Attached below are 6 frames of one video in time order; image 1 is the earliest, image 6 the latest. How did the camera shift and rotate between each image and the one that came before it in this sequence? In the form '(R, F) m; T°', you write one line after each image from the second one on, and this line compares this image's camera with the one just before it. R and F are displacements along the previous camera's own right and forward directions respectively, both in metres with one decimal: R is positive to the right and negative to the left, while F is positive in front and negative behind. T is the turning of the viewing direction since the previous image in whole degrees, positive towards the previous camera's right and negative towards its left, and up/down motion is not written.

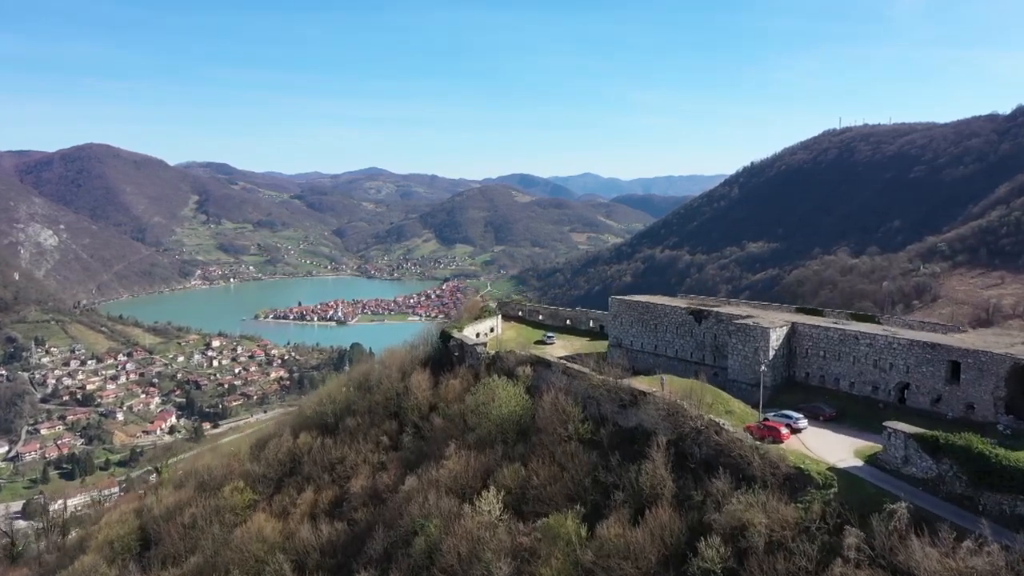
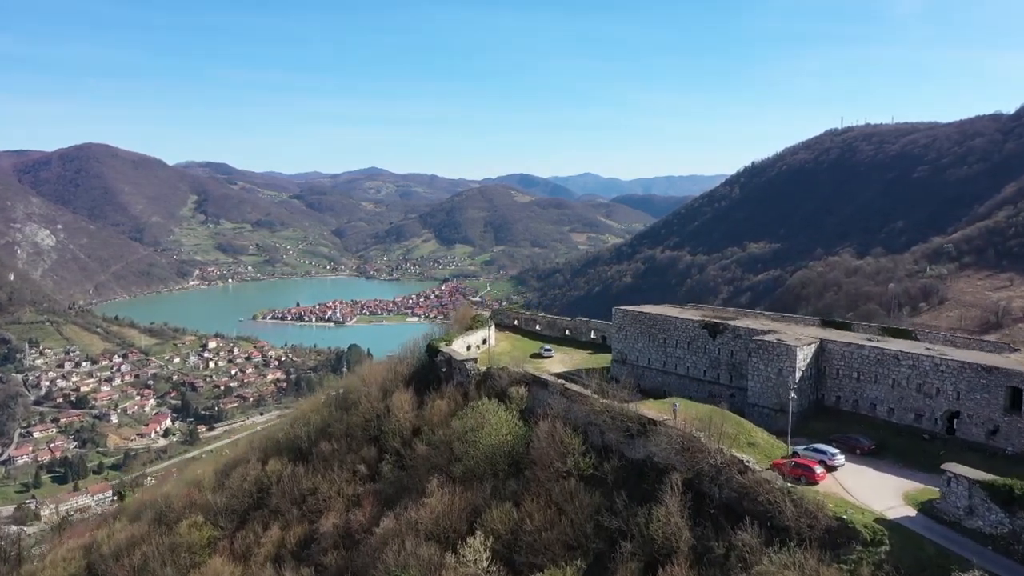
(+0.1, +0.8) m; 0°
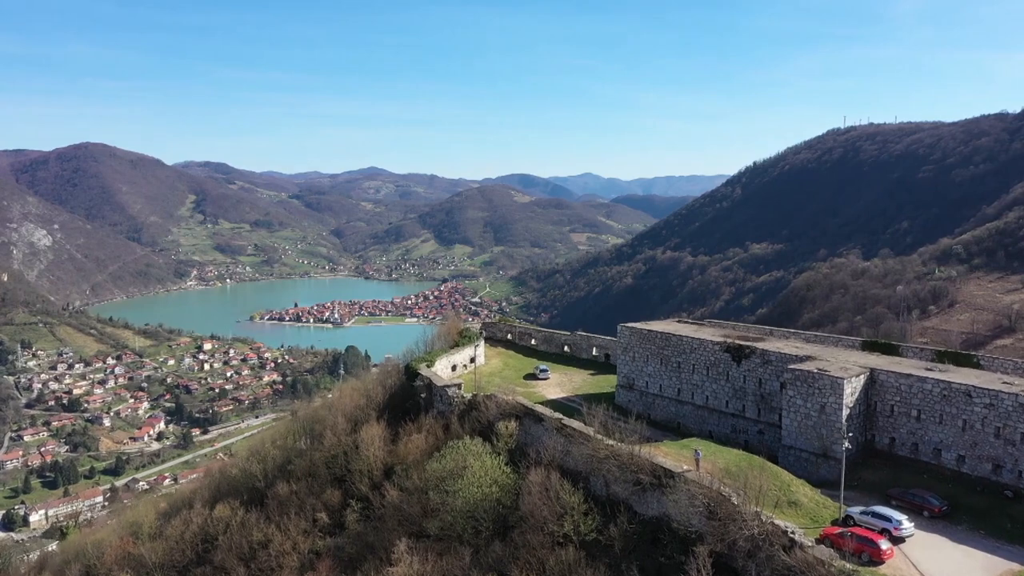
(+0.1, +1.0) m; 0°
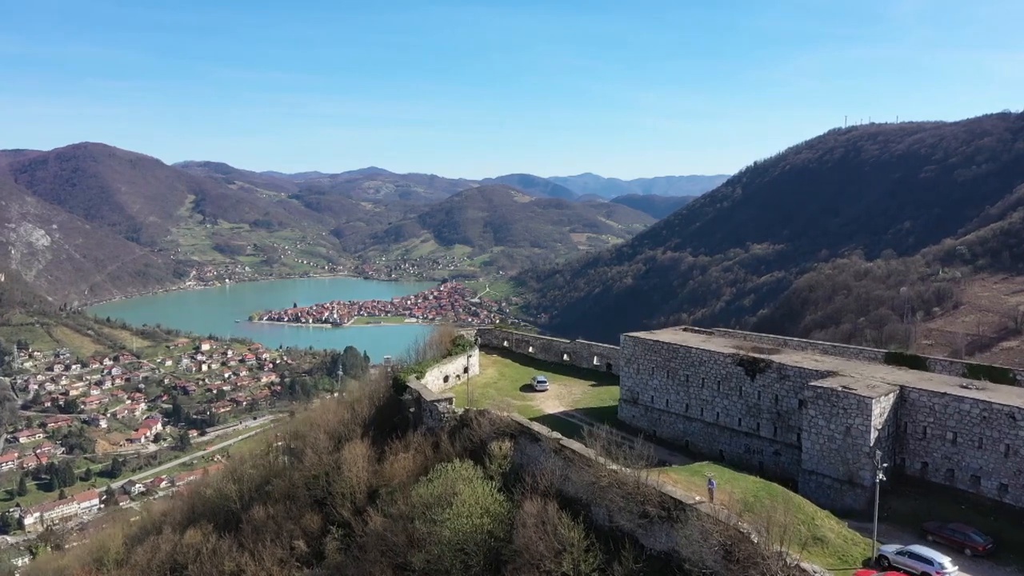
(0.0, +0.4) m; 0°
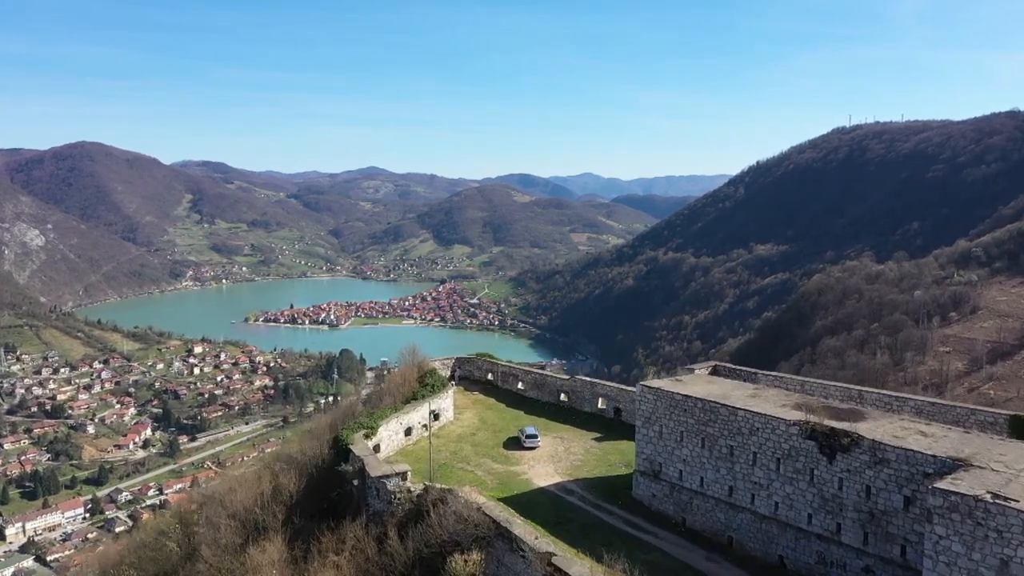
(+0.2, +1.5) m; 0°
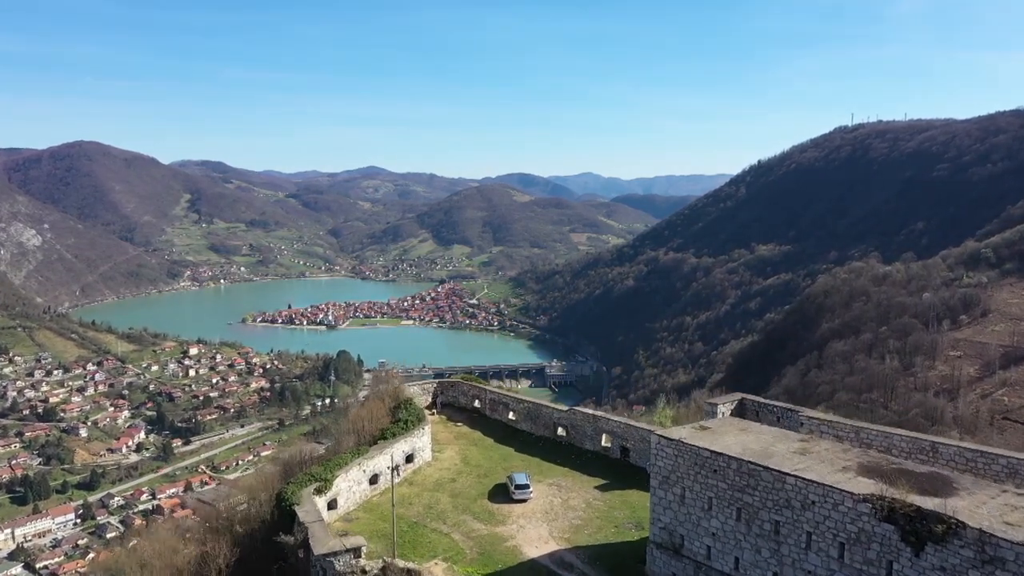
(+0.1, +0.9) m; 0°
